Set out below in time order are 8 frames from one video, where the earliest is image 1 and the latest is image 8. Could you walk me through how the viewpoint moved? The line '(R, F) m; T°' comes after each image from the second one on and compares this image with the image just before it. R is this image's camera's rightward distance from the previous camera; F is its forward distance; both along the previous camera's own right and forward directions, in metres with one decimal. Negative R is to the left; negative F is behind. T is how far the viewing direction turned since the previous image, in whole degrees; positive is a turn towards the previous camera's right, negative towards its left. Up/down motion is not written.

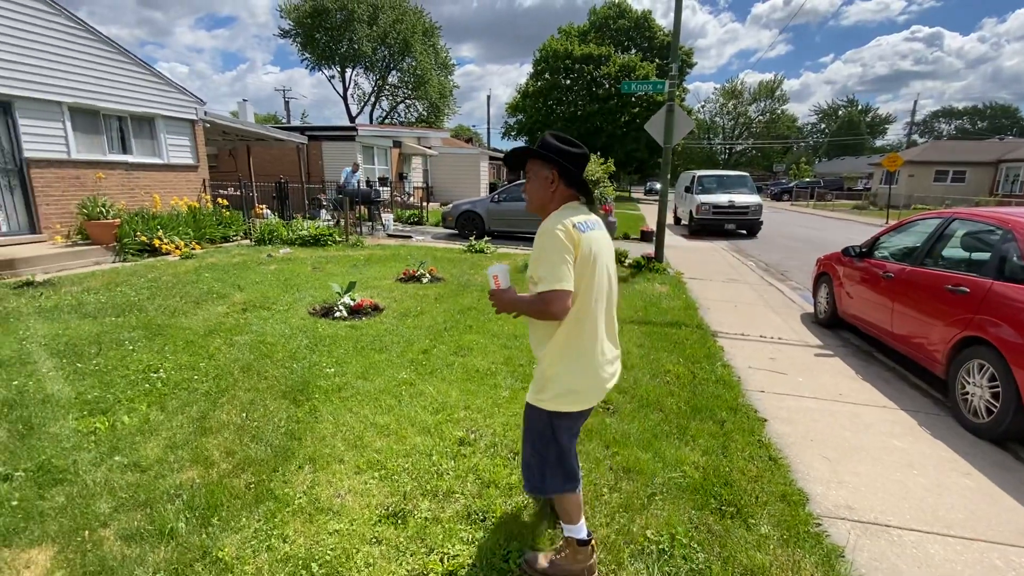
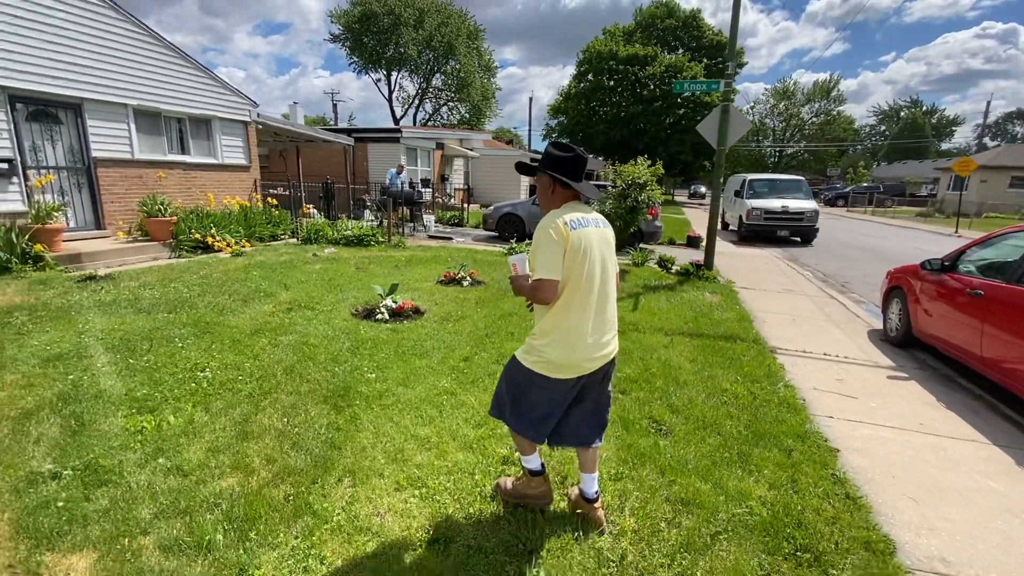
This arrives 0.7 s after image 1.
(-0.1, +0.2) m; -4°
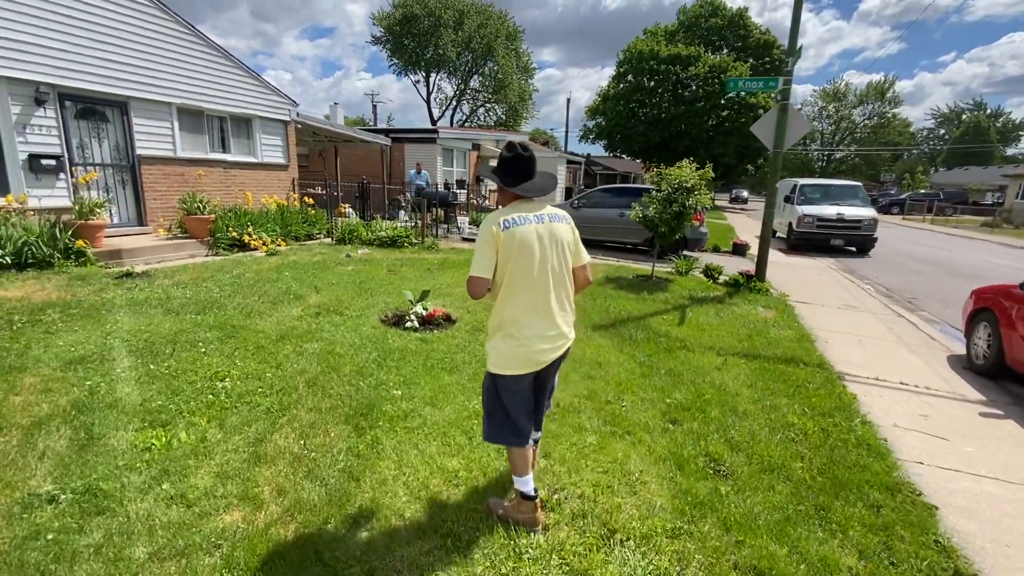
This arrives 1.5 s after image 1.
(-0.1, +0.4) m; -4°
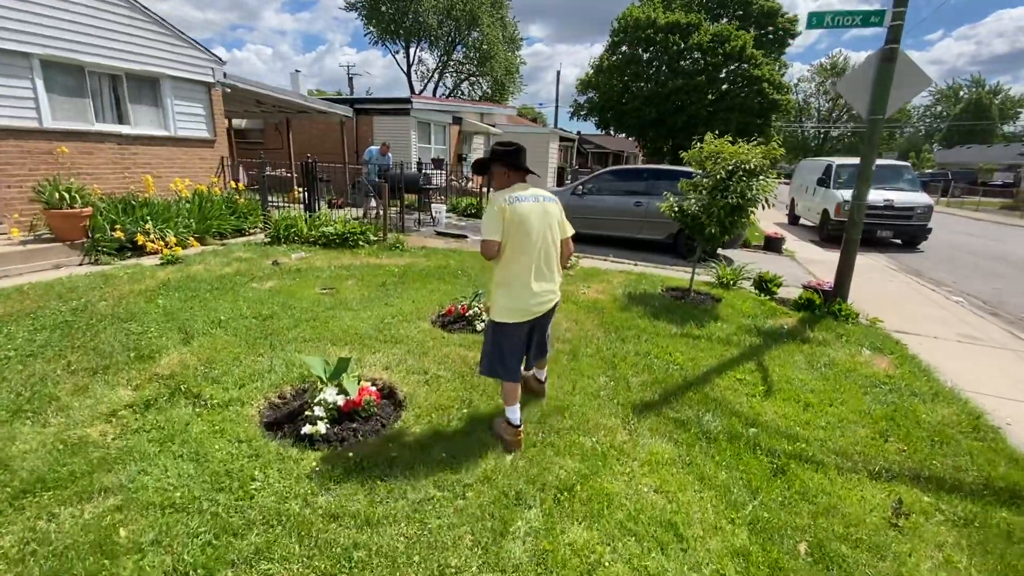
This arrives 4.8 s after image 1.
(0.0, +2.4) m; +1°
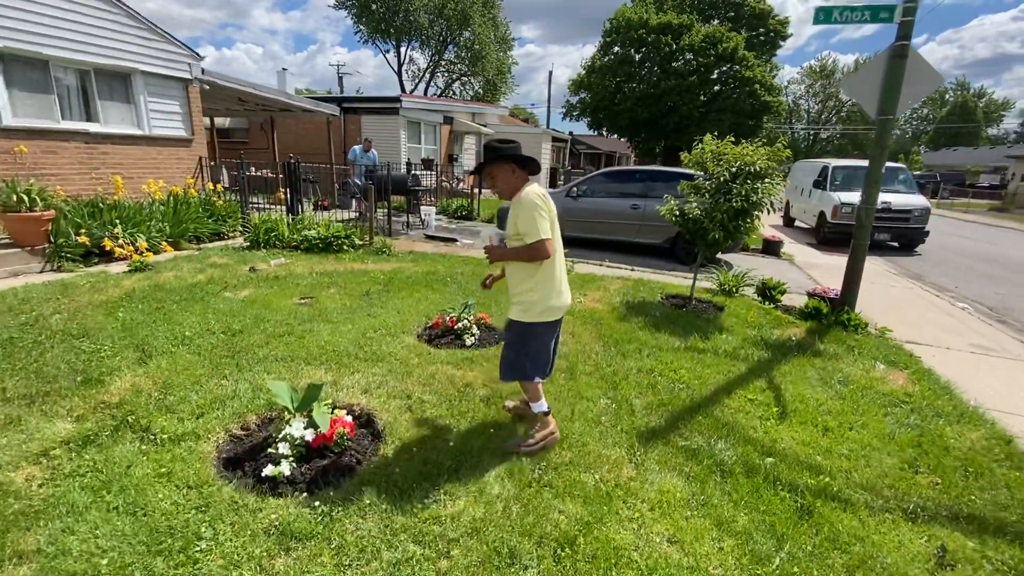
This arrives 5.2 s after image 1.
(0.0, +0.3) m; +1°
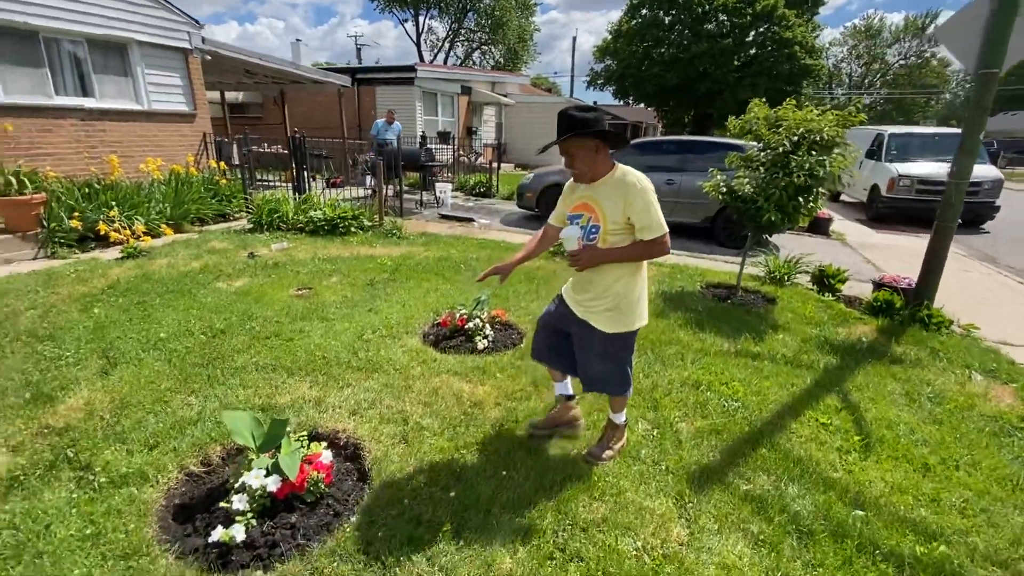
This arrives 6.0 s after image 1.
(0.0, +0.6) m; -3°
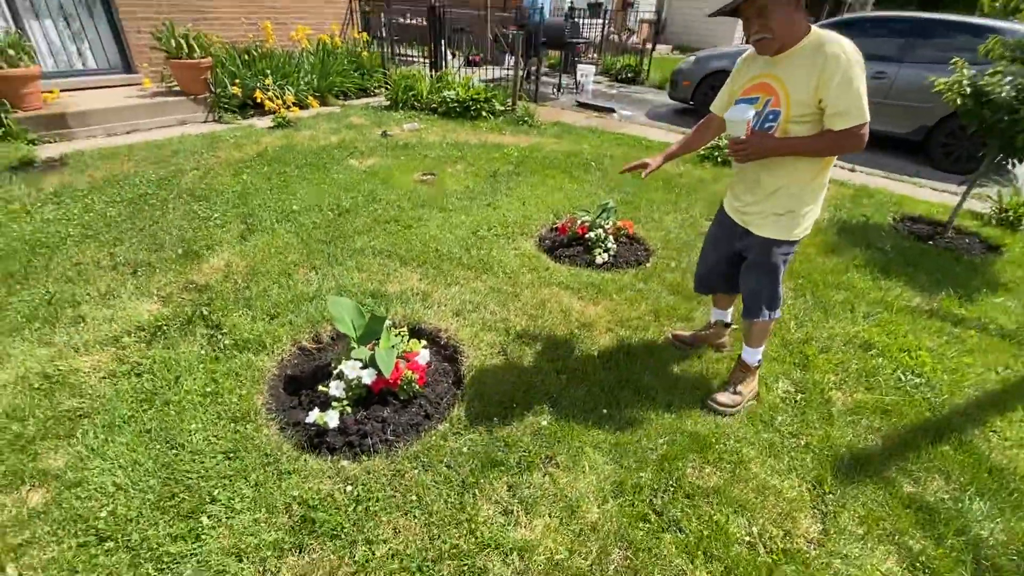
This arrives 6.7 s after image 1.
(0.0, +0.4) m; -14°
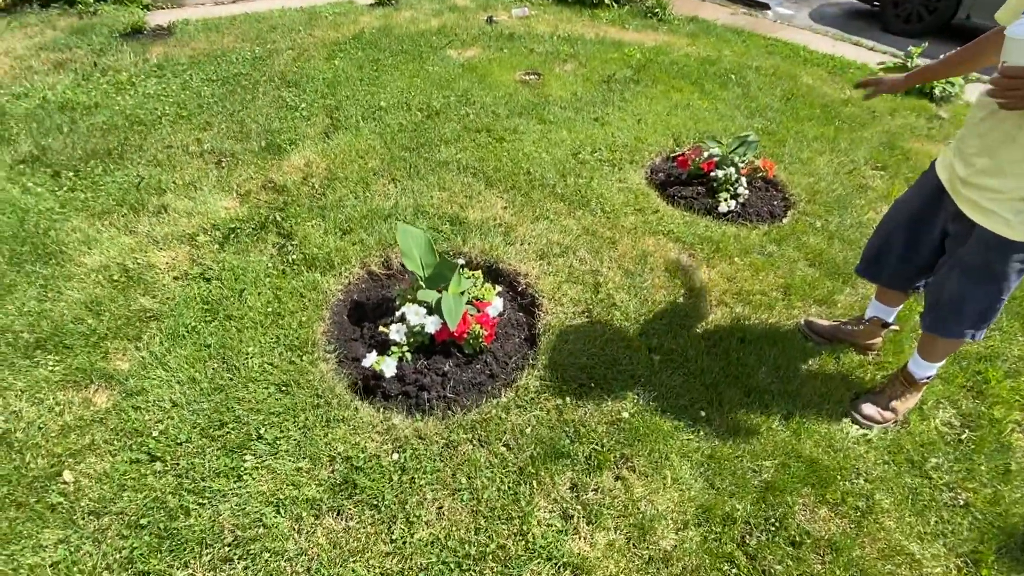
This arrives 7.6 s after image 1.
(-0.1, +0.4) m; -9°
